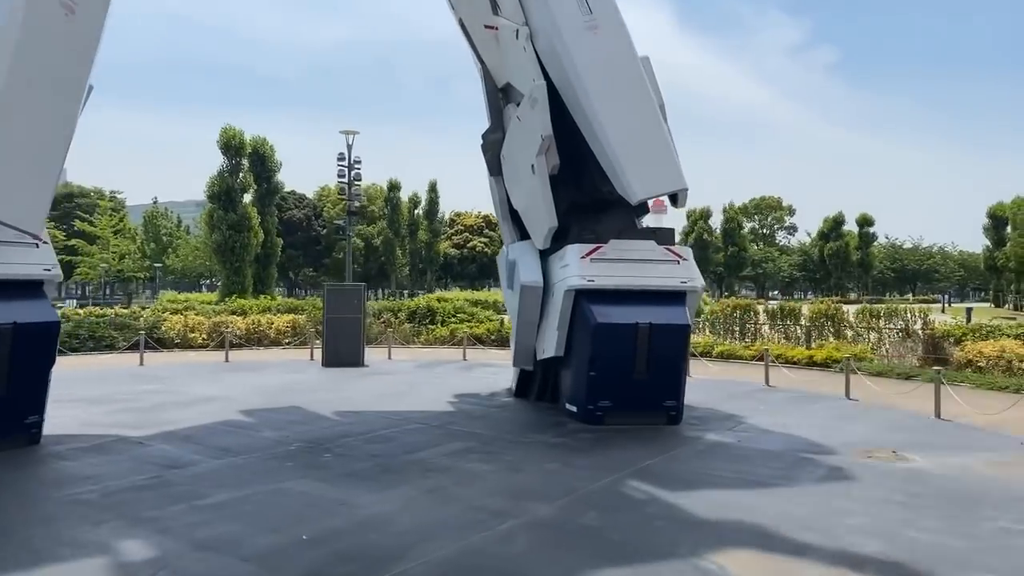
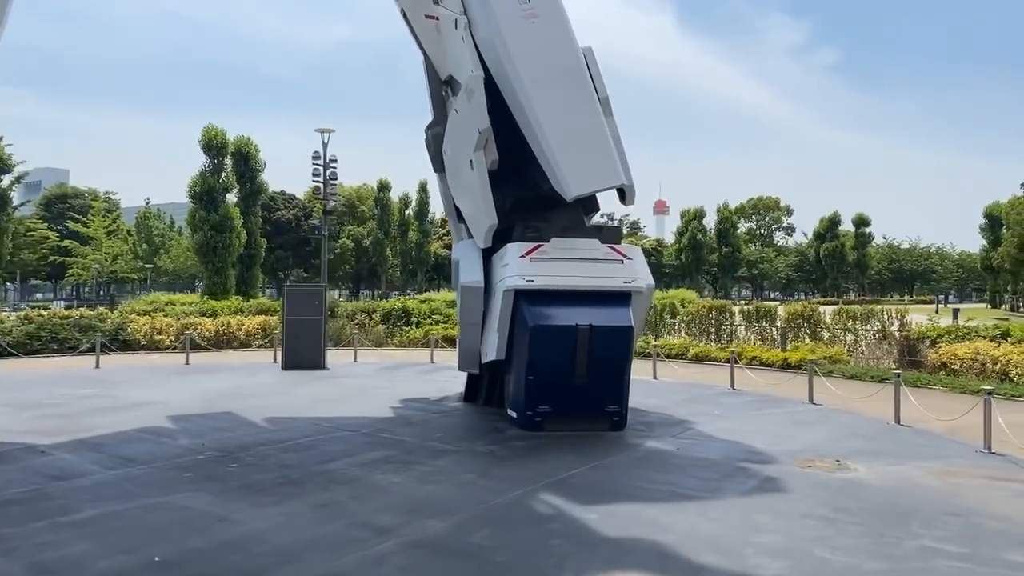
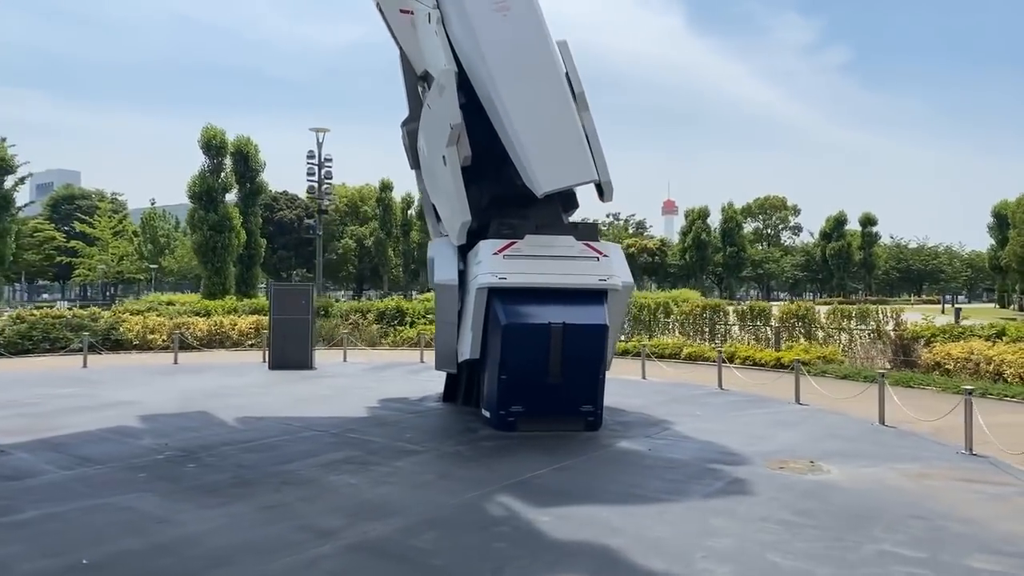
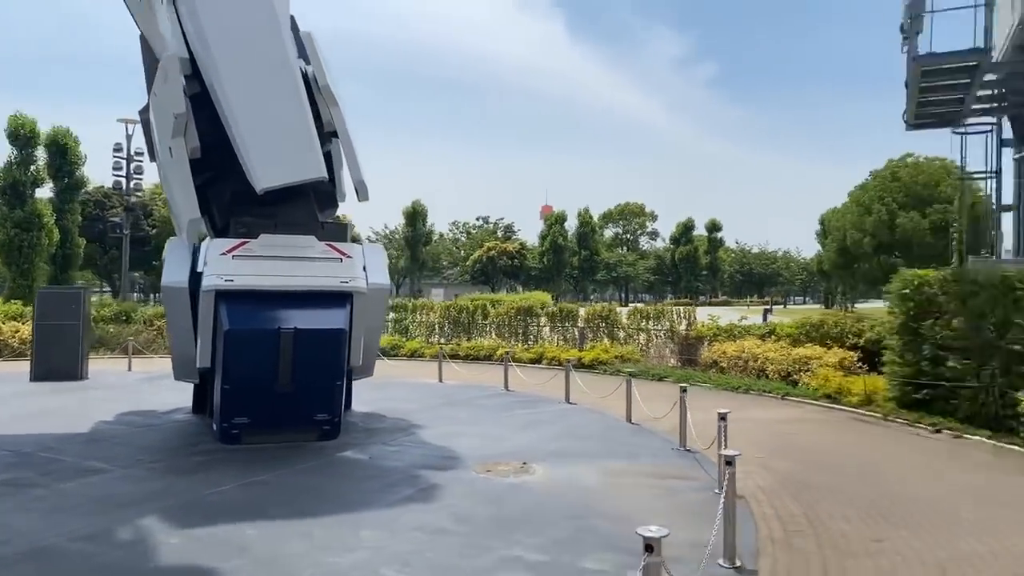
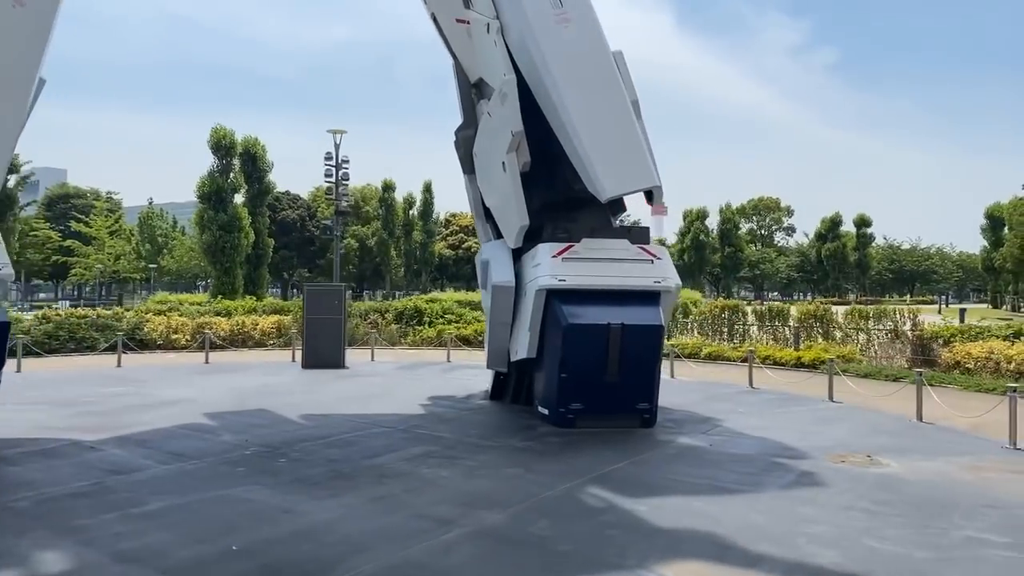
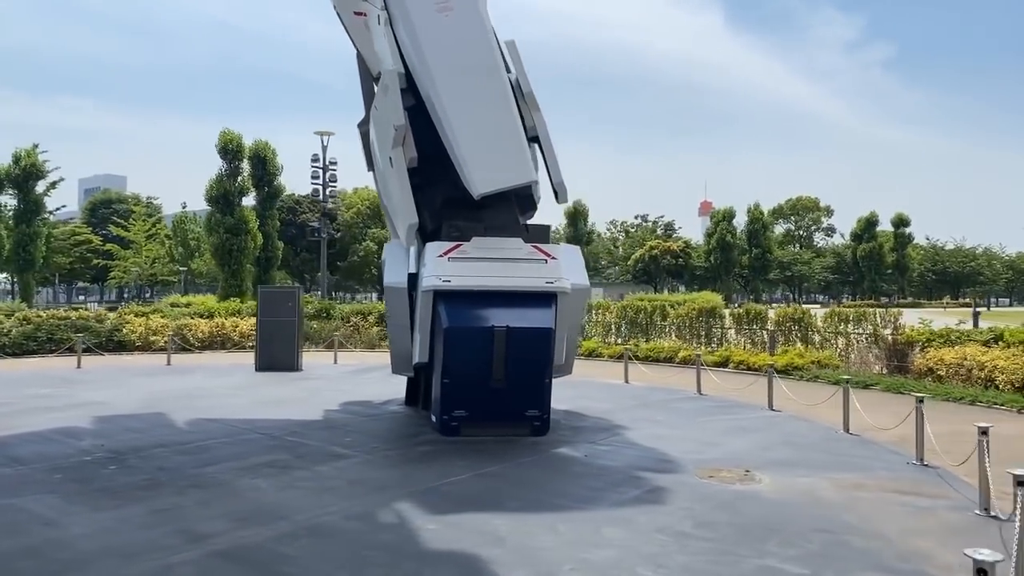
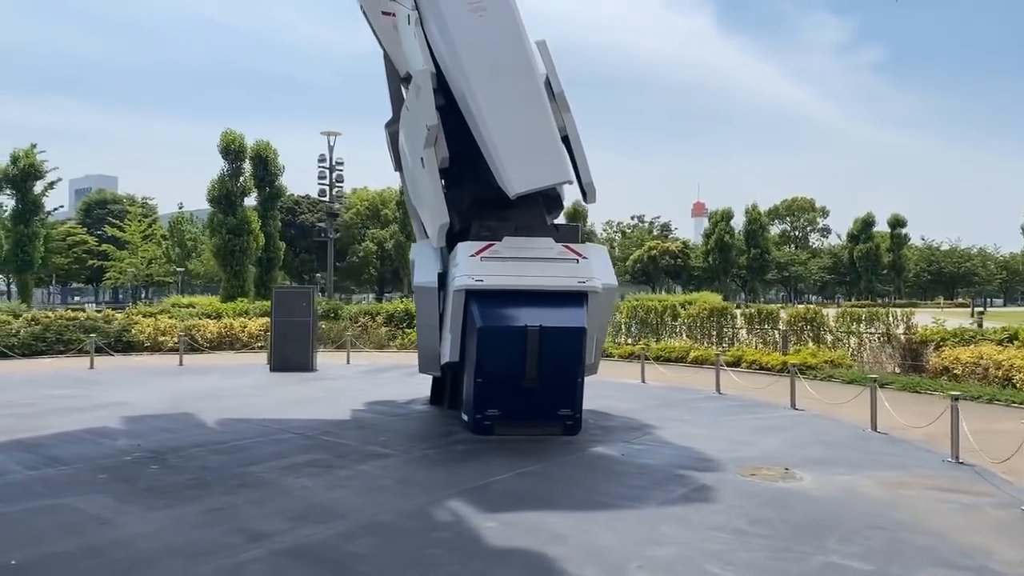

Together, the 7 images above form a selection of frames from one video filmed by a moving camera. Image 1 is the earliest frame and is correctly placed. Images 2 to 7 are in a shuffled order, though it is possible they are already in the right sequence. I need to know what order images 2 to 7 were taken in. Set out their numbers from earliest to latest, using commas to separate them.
5, 2, 3, 7, 6, 4
